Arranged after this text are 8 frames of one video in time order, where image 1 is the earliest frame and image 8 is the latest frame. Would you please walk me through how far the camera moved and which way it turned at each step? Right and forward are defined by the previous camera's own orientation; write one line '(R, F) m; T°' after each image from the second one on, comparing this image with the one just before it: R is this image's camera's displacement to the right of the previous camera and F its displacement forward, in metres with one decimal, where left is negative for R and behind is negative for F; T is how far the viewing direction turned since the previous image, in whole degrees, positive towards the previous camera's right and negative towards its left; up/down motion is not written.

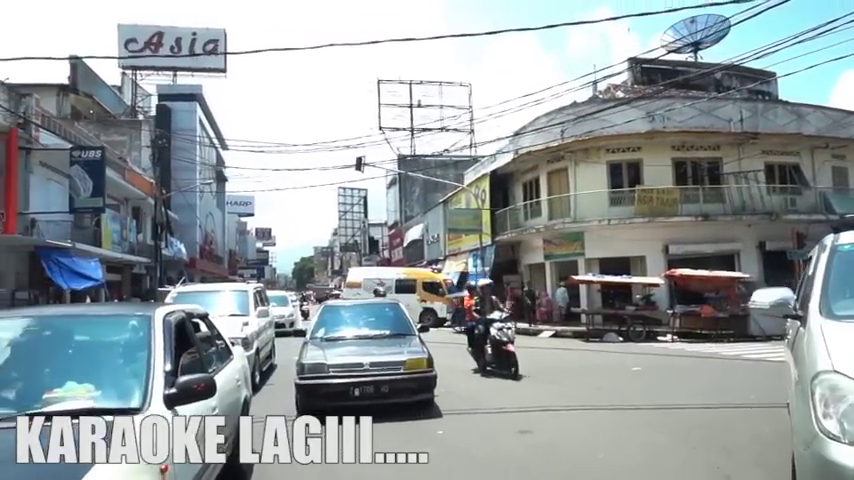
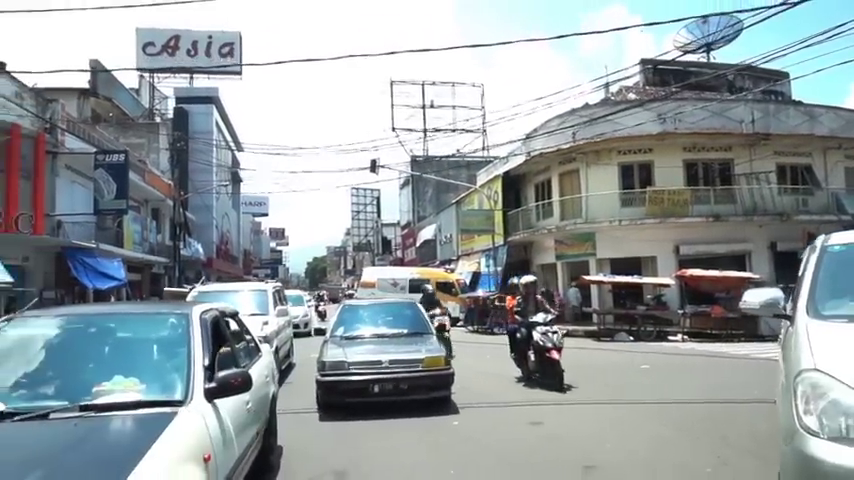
(-0.1, -0.4) m; -1°
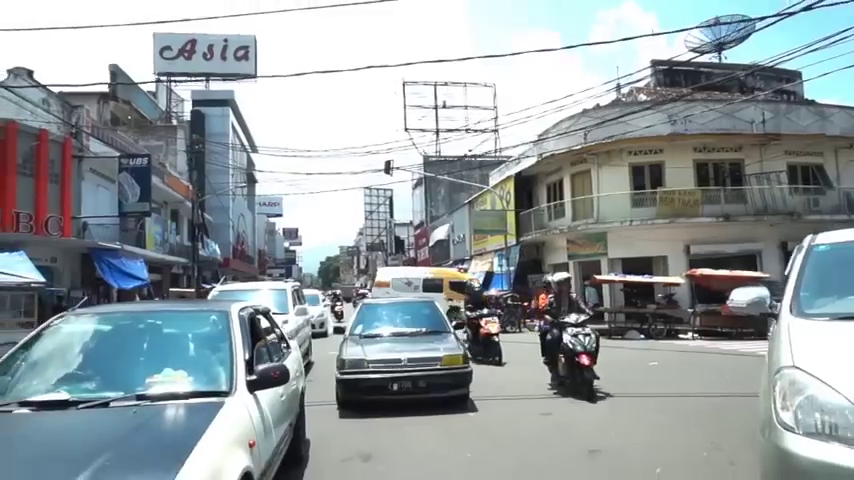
(-0.1, -0.5) m; -1°
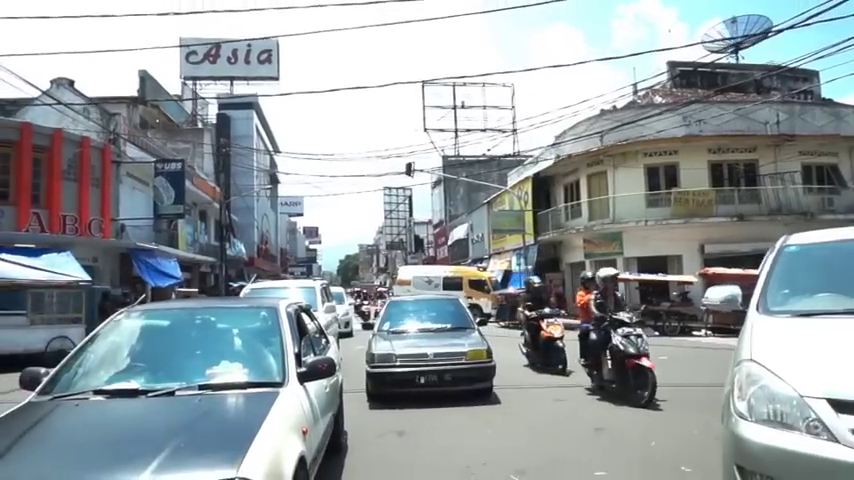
(-0.1, -0.9) m; -1°
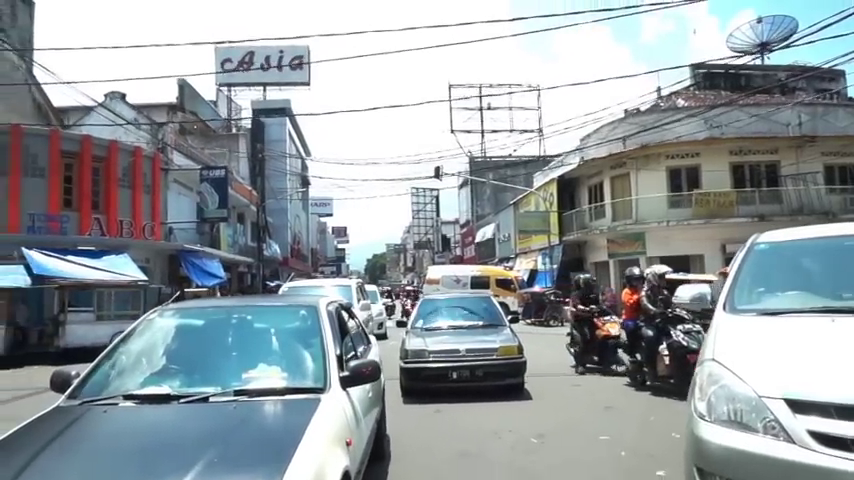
(-0.1, -1.2) m; -2°
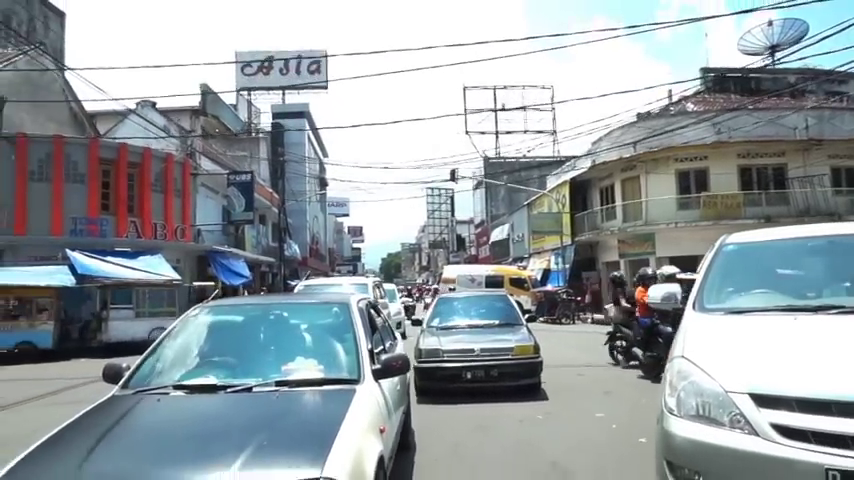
(-0.1, -1.1) m; -1°
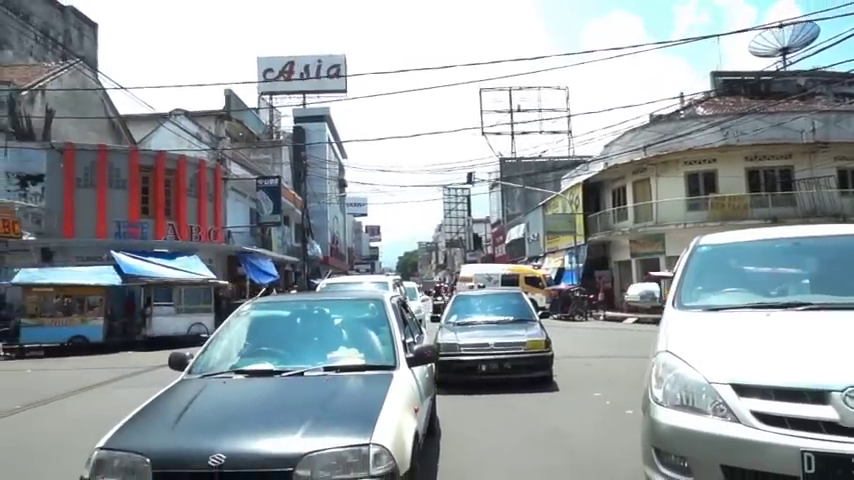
(-0.1, -1.3) m; -1°
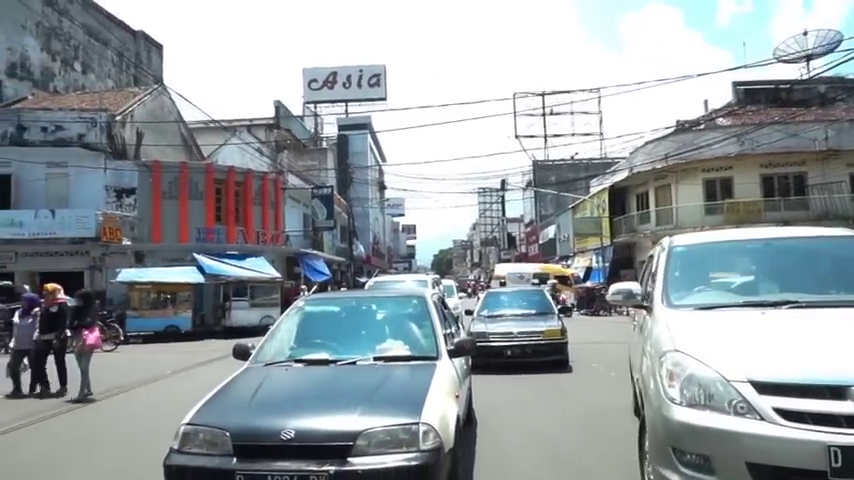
(-0.1, -3.0) m; -3°
